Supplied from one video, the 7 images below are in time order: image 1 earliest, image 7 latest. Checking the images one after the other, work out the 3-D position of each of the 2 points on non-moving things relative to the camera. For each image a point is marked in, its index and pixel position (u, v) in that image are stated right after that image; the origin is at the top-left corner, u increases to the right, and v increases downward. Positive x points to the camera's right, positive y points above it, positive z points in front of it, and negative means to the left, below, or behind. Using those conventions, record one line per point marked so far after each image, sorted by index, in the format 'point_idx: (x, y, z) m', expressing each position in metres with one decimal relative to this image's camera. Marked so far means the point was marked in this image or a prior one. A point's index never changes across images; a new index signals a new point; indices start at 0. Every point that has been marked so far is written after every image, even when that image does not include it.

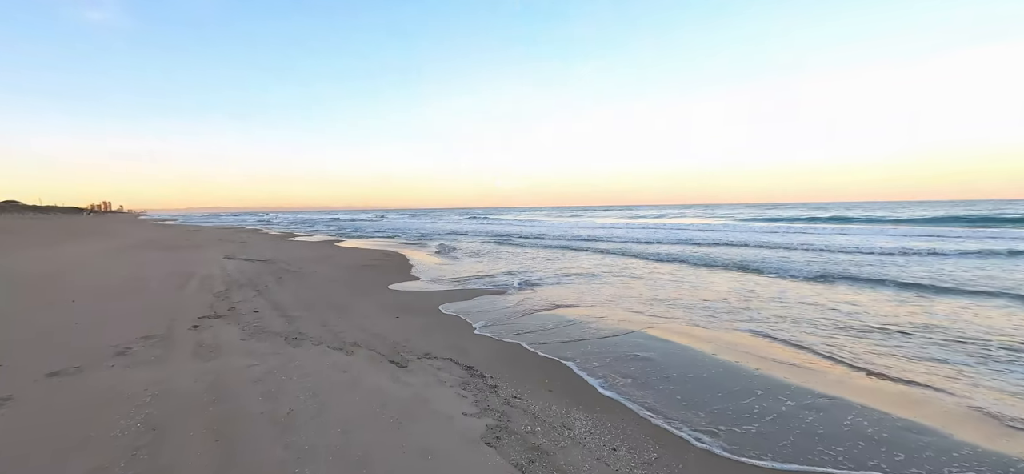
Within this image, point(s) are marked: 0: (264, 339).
0: (-3.0, -1.2, +5.4) m
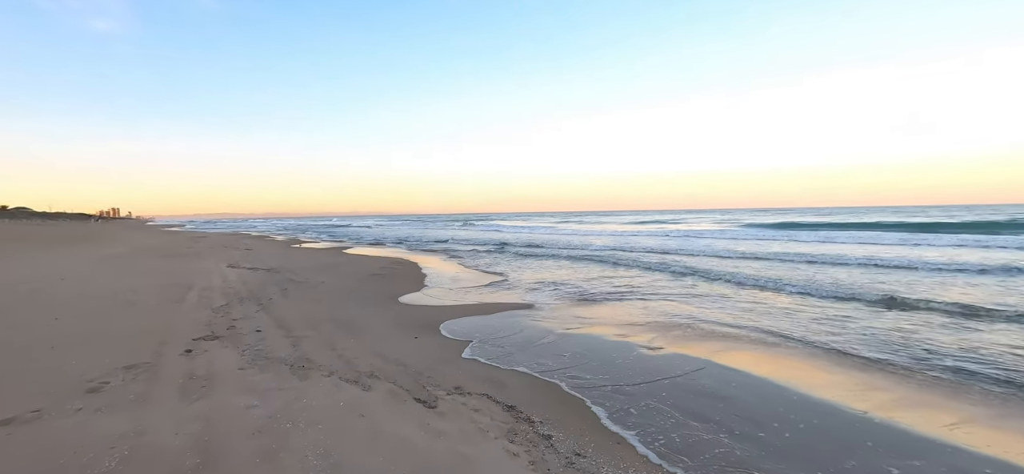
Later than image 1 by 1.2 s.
0: (-2.5, -1.3, +4.7) m
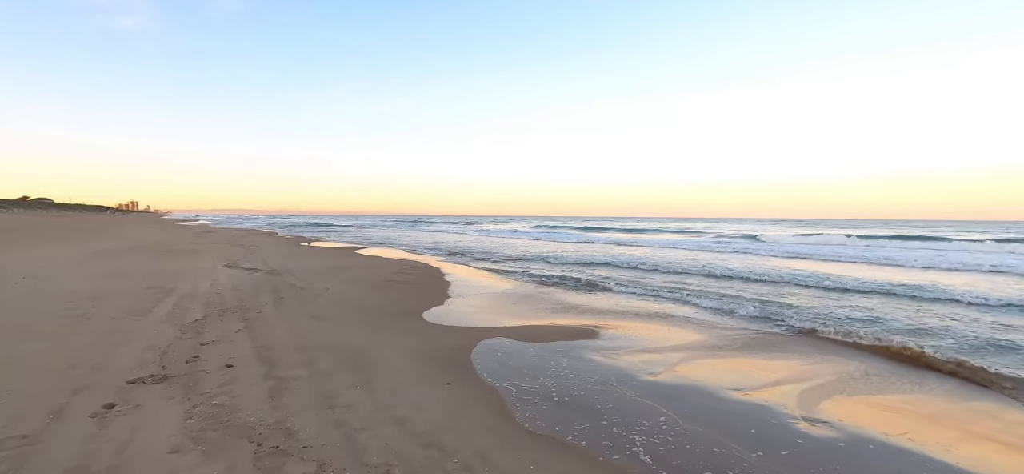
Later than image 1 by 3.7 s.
0: (-1.9, -1.3, +2.9) m
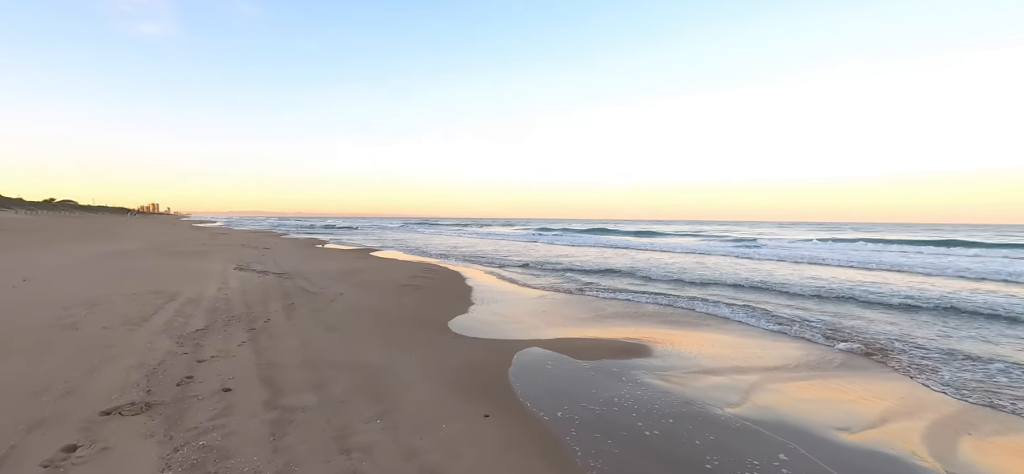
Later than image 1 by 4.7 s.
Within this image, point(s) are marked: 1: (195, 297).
0: (-1.5, -1.3, +2.2) m
1: (-5.5, -1.0, +7.9) m
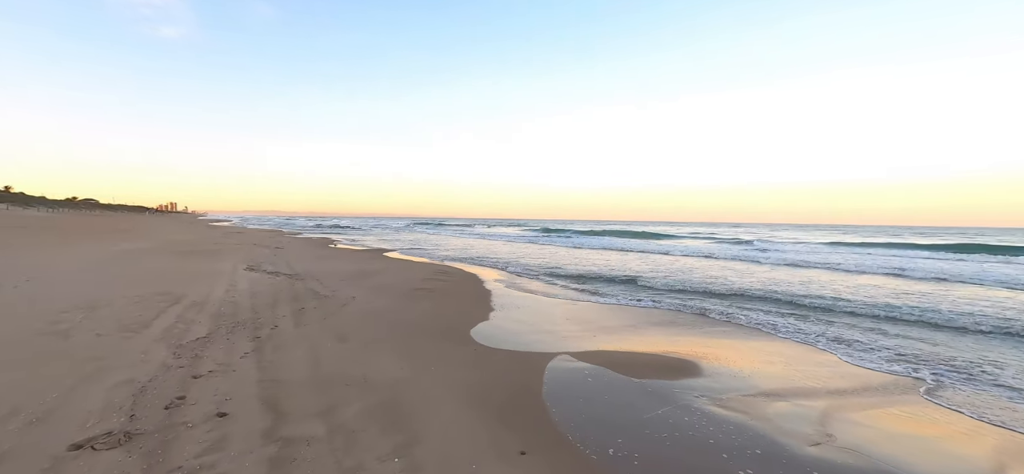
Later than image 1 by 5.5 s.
0: (-1.3, -1.3, +1.6) m
1: (-5.1, -1.0, +7.5) m
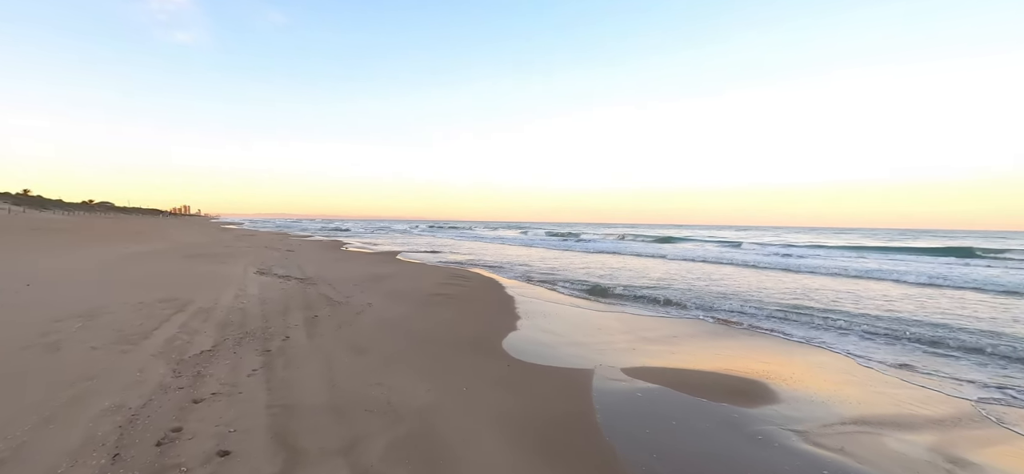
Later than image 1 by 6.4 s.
0: (-0.9, -1.3, +1.1) m
1: (-4.6, -1.1, +7.0) m
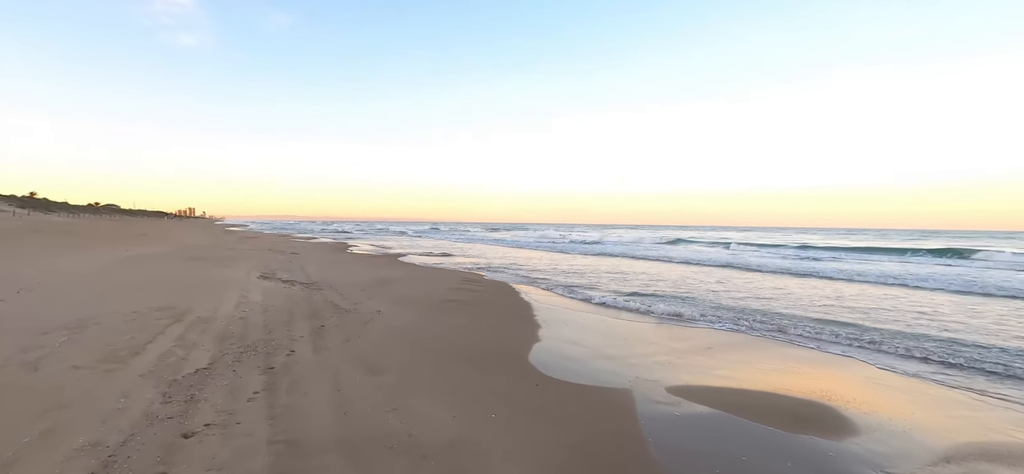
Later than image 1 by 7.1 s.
0: (-0.7, -1.4, +0.5) m
1: (-4.3, -1.1, +6.5) m
